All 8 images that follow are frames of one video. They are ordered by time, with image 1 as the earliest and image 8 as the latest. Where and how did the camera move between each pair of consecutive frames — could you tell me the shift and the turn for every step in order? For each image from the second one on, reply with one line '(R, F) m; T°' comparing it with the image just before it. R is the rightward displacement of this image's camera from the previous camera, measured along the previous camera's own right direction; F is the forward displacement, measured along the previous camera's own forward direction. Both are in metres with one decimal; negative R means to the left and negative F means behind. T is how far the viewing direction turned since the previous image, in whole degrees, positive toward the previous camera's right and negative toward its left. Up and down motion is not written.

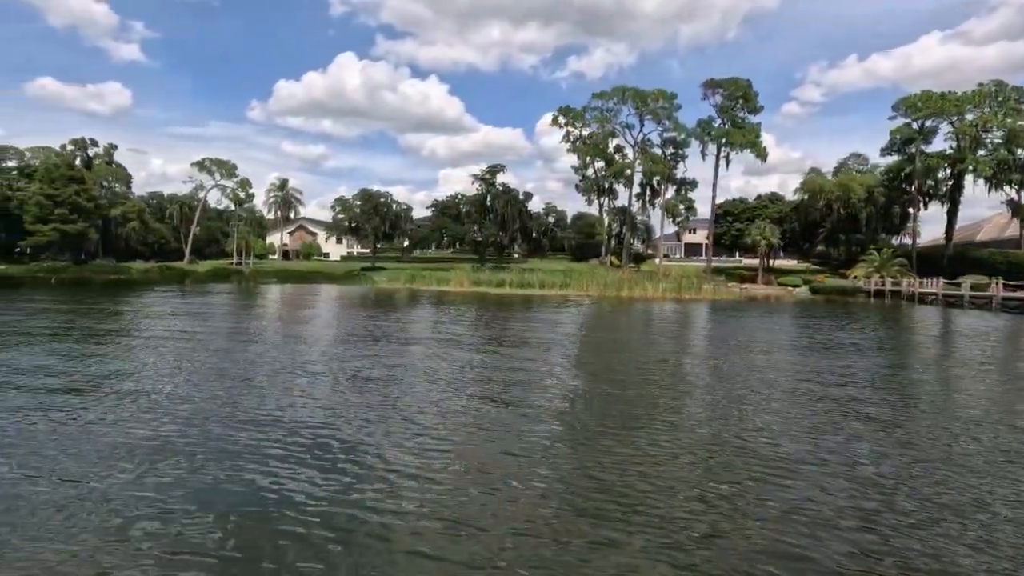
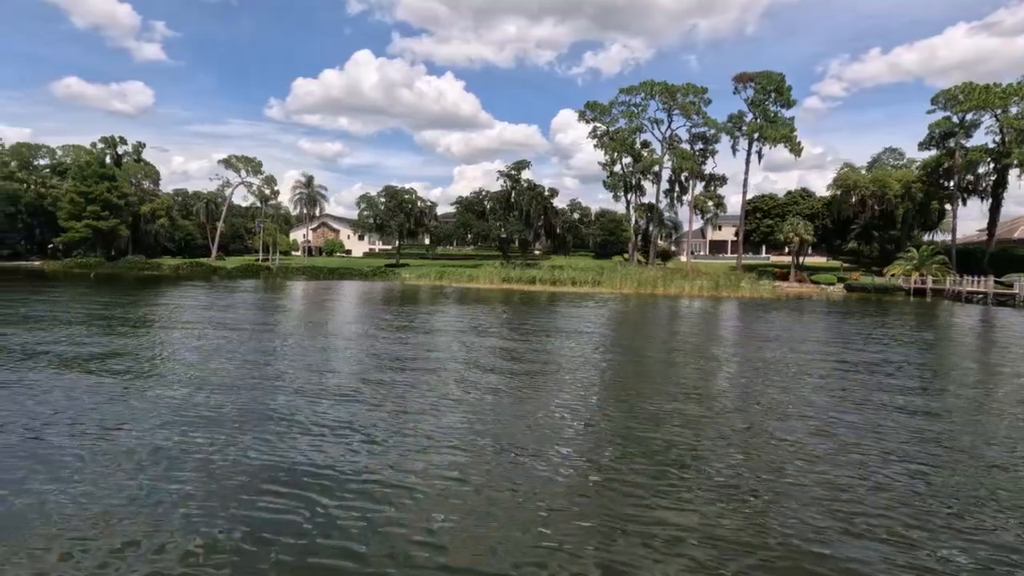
(-0.5, +0.3) m; -2°
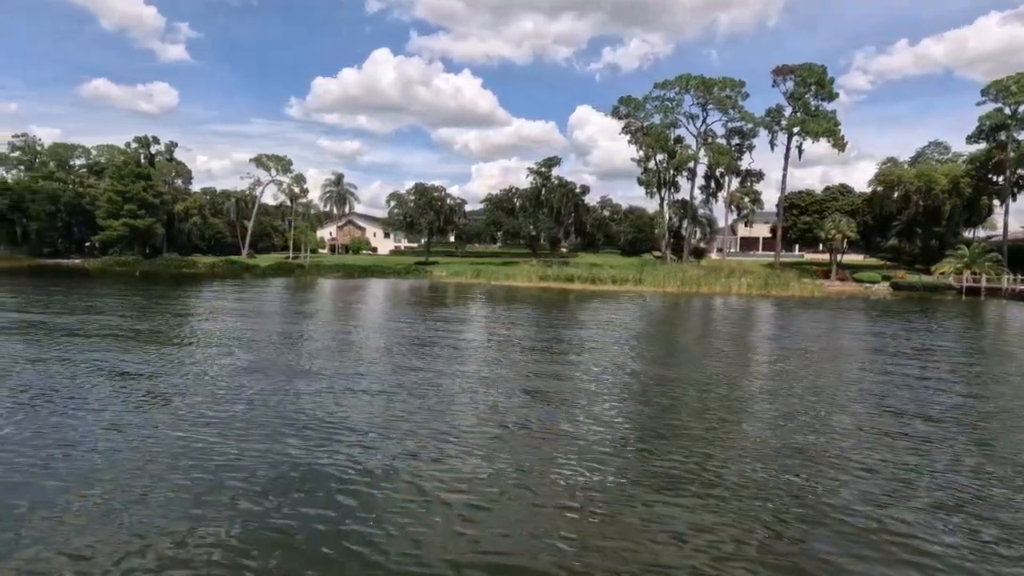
(-0.8, +0.4) m; -2°
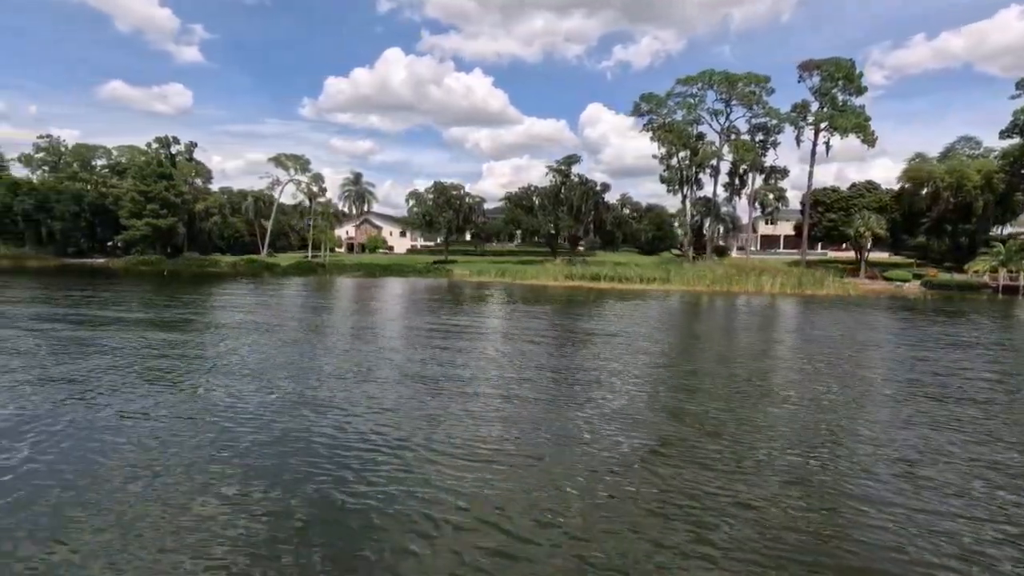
(-0.5, +0.3) m; -1°
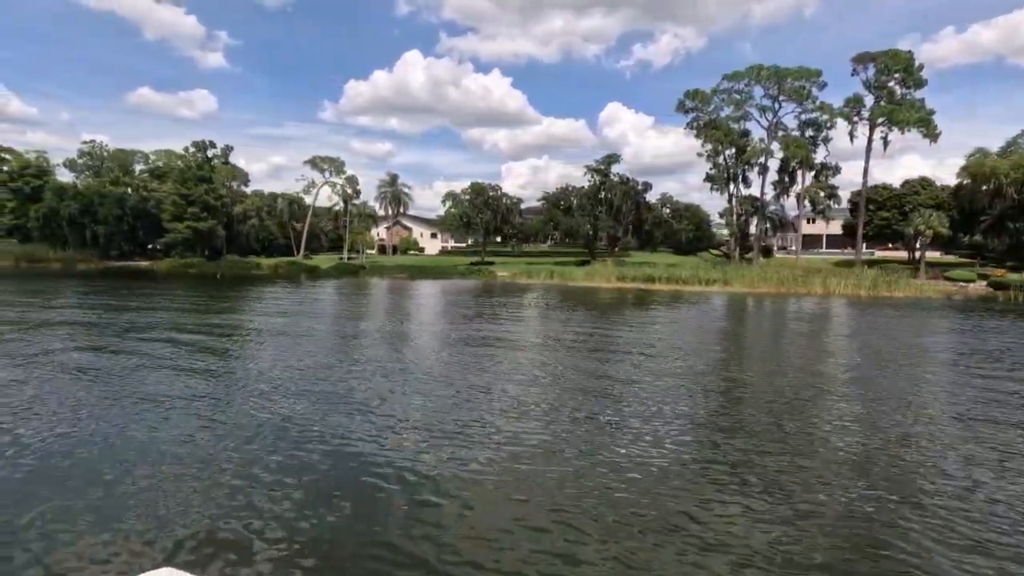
(-1.2, +0.8) m; -2°
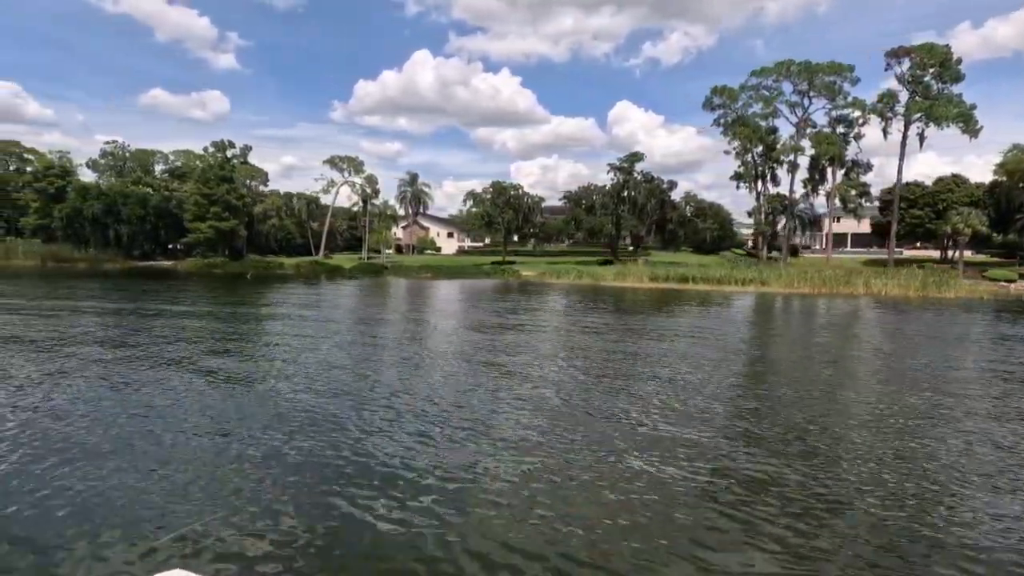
(-0.8, +0.6) m; -1°
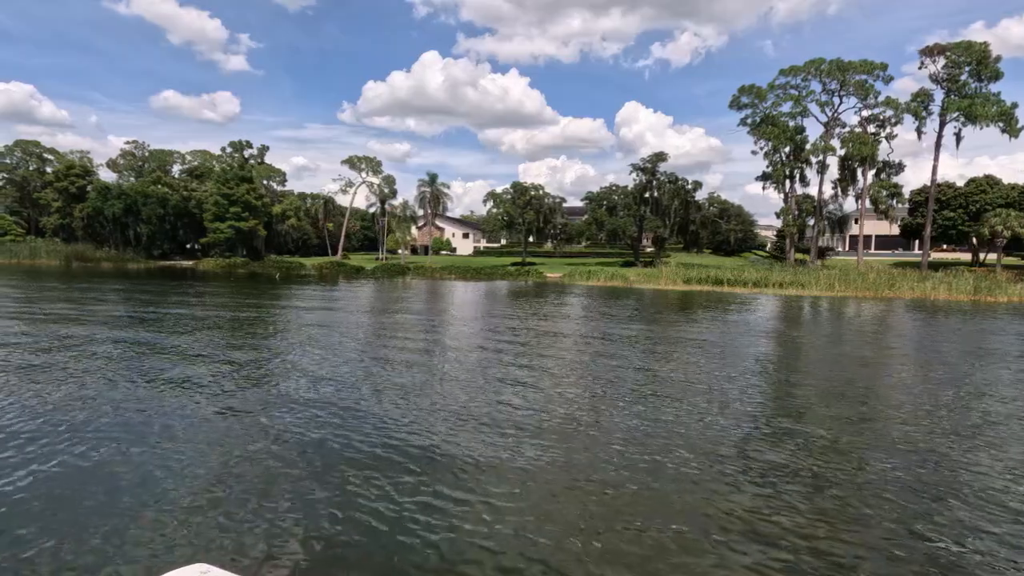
(-0.8, +0.6) m; -1°
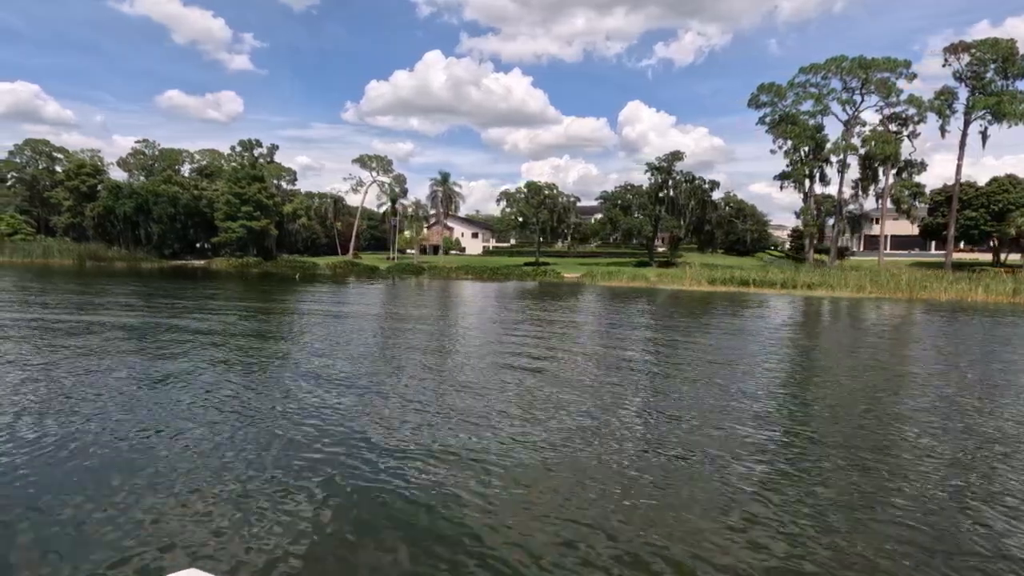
(-0.7, +0.5) m; -1°
